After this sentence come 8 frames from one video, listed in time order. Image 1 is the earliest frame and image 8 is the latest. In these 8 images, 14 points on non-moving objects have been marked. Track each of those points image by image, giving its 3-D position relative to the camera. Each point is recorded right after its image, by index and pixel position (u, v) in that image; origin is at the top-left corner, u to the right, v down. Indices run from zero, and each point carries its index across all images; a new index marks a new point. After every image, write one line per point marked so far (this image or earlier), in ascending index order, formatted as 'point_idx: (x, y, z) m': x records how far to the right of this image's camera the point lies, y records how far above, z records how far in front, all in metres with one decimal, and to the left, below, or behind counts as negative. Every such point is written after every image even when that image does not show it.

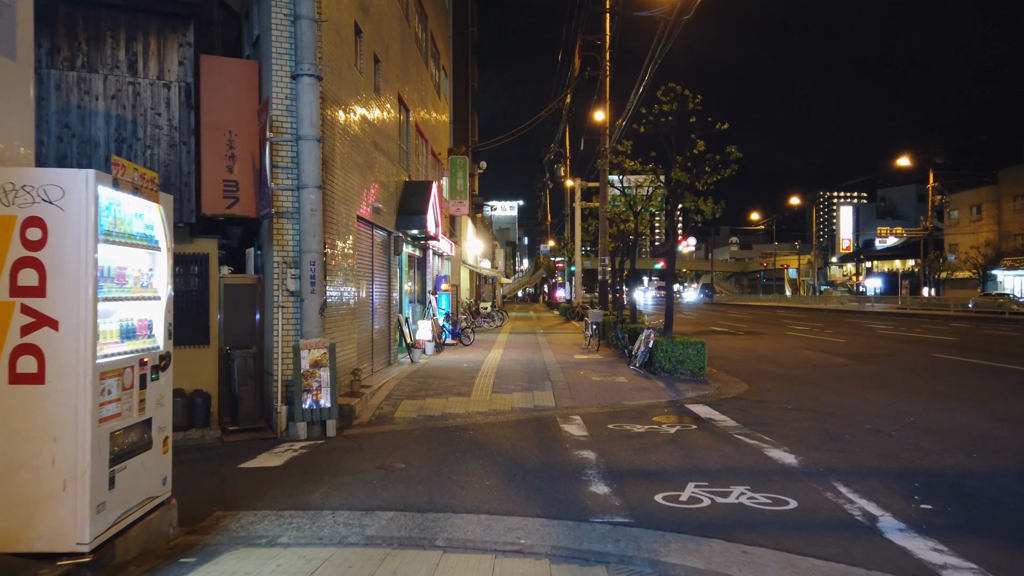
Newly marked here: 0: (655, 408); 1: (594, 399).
0: (+2.1, -1.7, +10.6) m
1: (+1.2, -1.7, +11.3) m
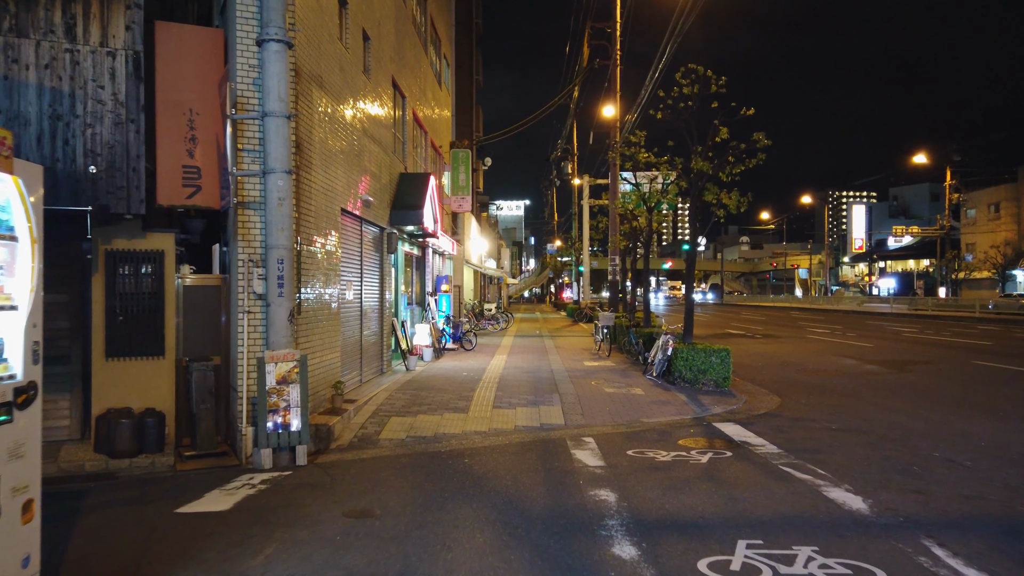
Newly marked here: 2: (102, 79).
0: (+2.1, -1.7, +9.3) m
1: (+1.3, -1.7, +9.9) m
2: (-4.2, +2.1, +7.7) m
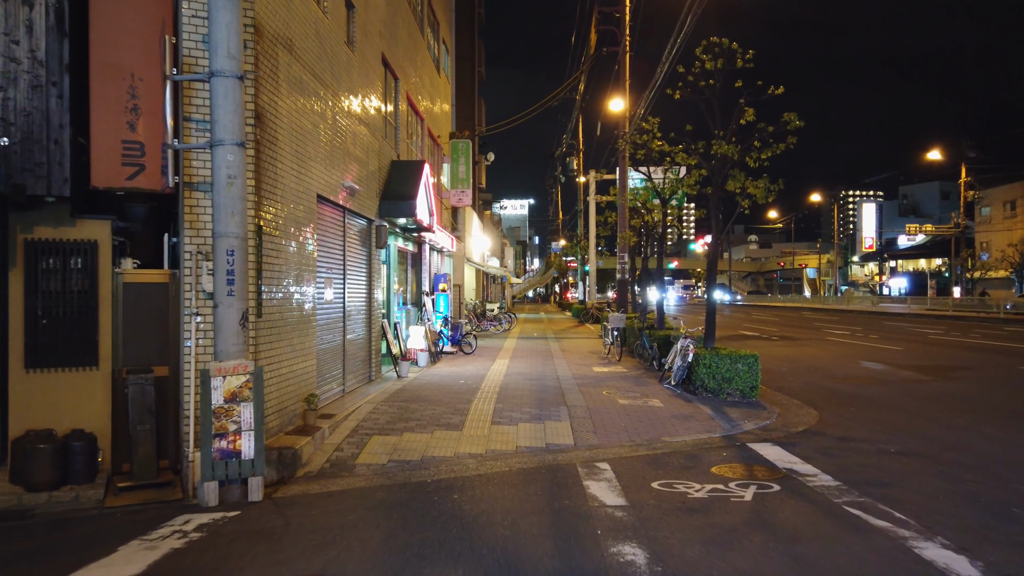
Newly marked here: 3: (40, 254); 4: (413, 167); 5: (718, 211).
0: (+2.1, -1.7, +7.9) m
1: (+1.3, -1.7, +8.6) m
2: (-4.2, +2.2, +6.3) m
3: (-4.3, +0.3, +6.7) m
4: (-1.8, +2.2, +13.5) m
5: (+3.5, +1.3, +12.5) m
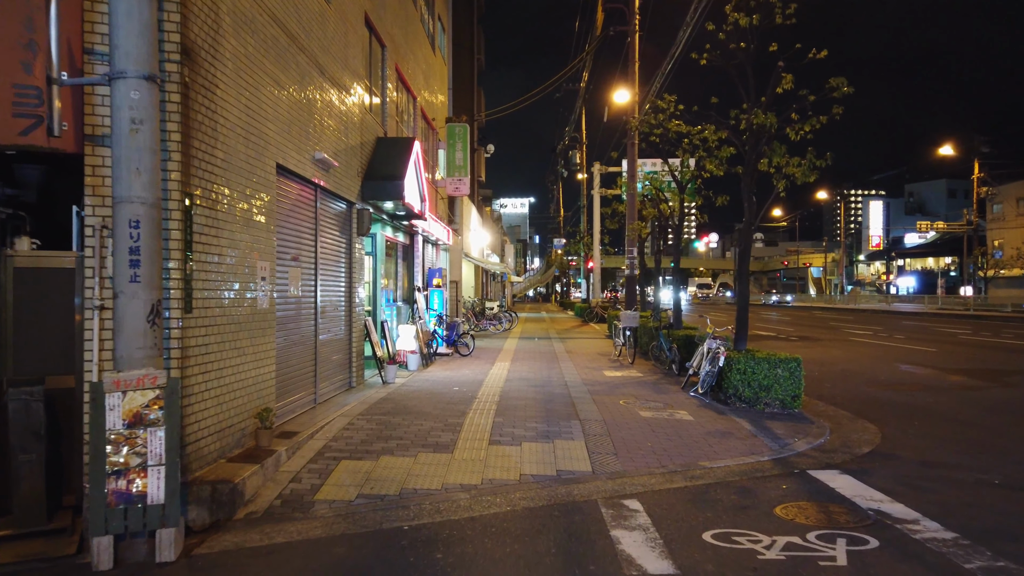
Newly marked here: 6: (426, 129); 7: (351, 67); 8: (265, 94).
0: (+2.1, -1.6, +6.3) m
1: (+1.3, -1.6, +7.0) m
2: (-4.2, +2.3, +4.7) m
3: (-4.2, +0.4, +5.1) m
4: (-1.8, +2.3, +11.9) m
5: (+3.5, +1.4, +10.8) m
6: (-2.2, +4.1, +18.9) m
7: (-2.3, +3.1, +10.6) m
8: (-2.4, +1.9, +7.2) m
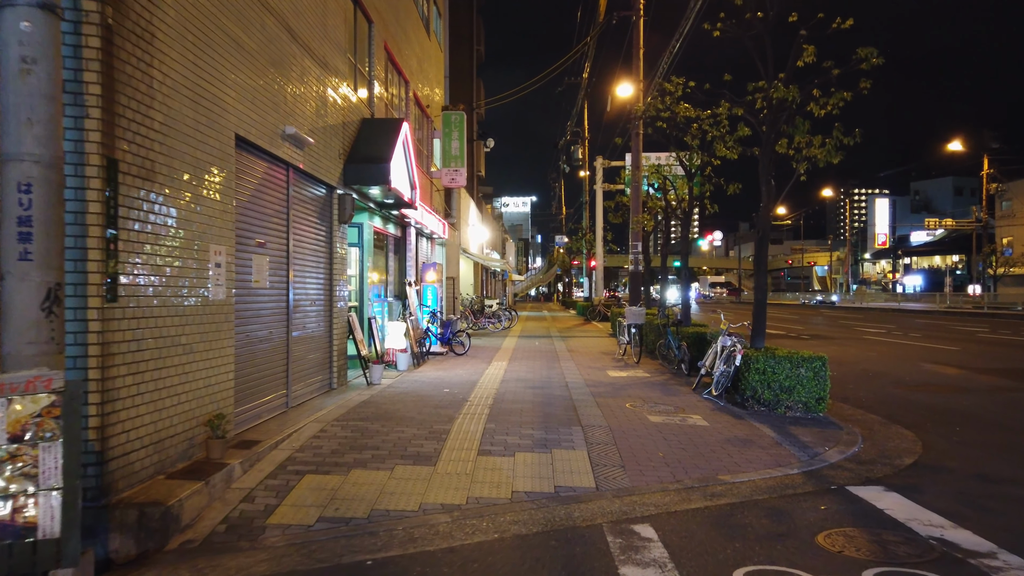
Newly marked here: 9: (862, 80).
0: (+2.1, -1.5, +5.4) m
1: (+1.3, -1.5, +6.1) m
2: (-4.3, +2.4, +3.8) m
3: (-4.3, +0.5, +4.2) m
4: (-1.8, +2.4, +11.0) m
5: (+3.4, +1.5, +9.9) m
6: (-2.2, +4.2, +18.0) m
7: (-2.3, +3.2, +9.7) m
8: (-2.5, +2.0, +6.3) m
9: (+4.4, +2.6, +9.4) m
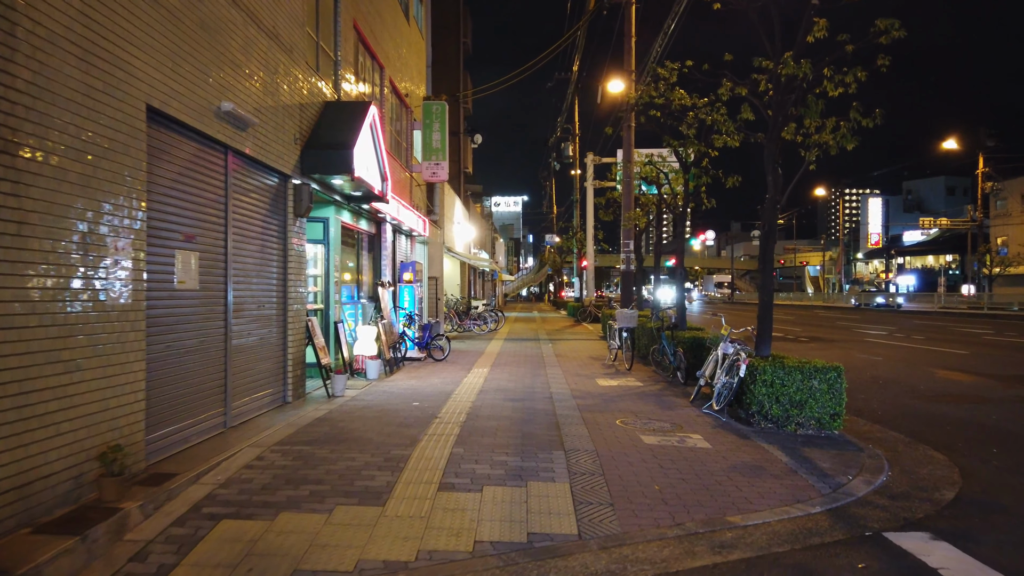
0: (+1.8, -1.5, +4.4) m
1: (+1.0, -1.5, +5.0) m
2: (-4.5, +2.4, +2.7) m
3: (-4.5, +0.5, +3.1) m
4: (-2.1, +2.4, +10.0) m
5: (+3.2, +1.5, +8.9) m
6: (-2.6, +4.1, +16.9) m
7: (-2.6, +3.2, +8.6) m
8: (-2.7, +2.0, +5.2) m
9: (+4.1, +2.6, +8.4) m
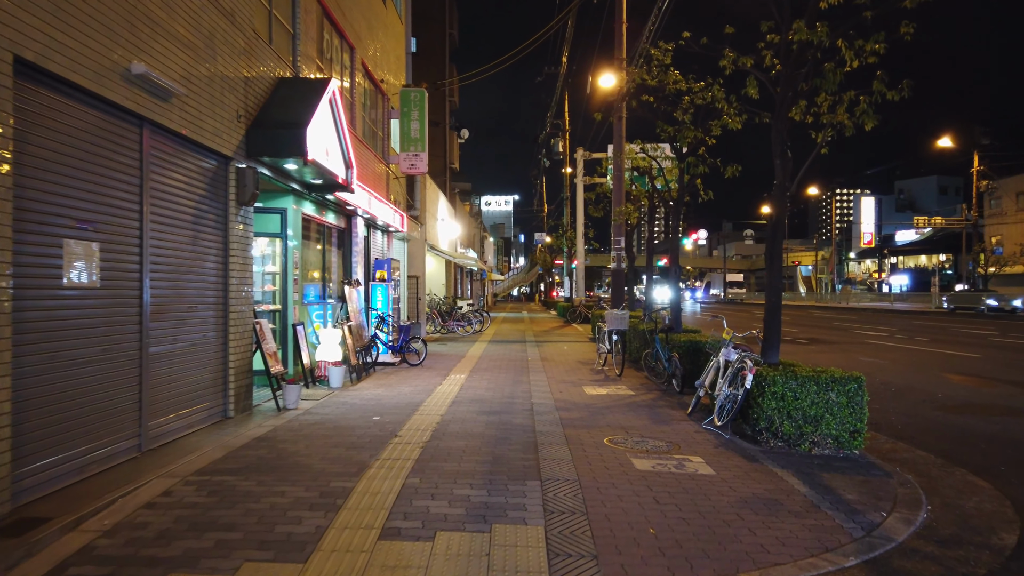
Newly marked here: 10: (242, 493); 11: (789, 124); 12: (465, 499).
0: (+1.6, -1.5, +3.3) m
1: (+0.8, -1.5, +4.0) m
2: (-4.7, +2.4, +1.6) m
3: (-4.7, +0.5, +2.0) m
4: (-2.4, +2.4, +8.9) m
5: (+2.9, +1.5, +7.9) m
6: (-2.9, +4.2, +15.9) m
7: (-2.9, +3.2, +7.5) m
8: (-2.9, +2.0, +4.1) m
9: (+3.9, +2.6, +7.4) m
10: (-1.8, -1.4, +5.0) m
11: (+3.0, +1.8, +8.2) m
12: (-0.3, -1.4, +5.0) m
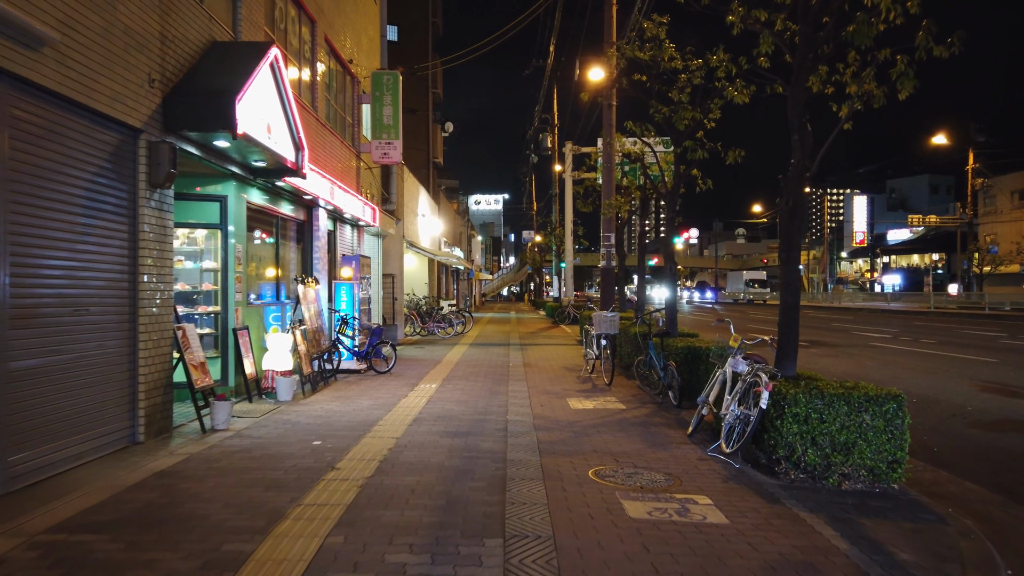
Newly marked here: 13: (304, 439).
0: (+1.4, -1.5, +2.1) m
1: (+0.6, -1.5, +2.7) m
2: (-4.9, +2.4, +0.3) m
3: (-4.9, +0.5, +0.7) m
4: (-2.7, +2.4, +7.6) m
5: (+2.6, +1.5, +6.7) m
6: (-3.3, +4.2, +14.6) m
7: (-3.1, +3.2, +6.2) m
8: (-3.2, +2.0, +2.8) m
9: (+3.6, +2.6, +6.2) m
10: (-2.0, -1.4, +3.7) m
11: (+2.8, +1.8, +7.0) m
12: (-0.5, -1.4, +3.7) m
13: (-1.9, -1.4, +6.7) m
